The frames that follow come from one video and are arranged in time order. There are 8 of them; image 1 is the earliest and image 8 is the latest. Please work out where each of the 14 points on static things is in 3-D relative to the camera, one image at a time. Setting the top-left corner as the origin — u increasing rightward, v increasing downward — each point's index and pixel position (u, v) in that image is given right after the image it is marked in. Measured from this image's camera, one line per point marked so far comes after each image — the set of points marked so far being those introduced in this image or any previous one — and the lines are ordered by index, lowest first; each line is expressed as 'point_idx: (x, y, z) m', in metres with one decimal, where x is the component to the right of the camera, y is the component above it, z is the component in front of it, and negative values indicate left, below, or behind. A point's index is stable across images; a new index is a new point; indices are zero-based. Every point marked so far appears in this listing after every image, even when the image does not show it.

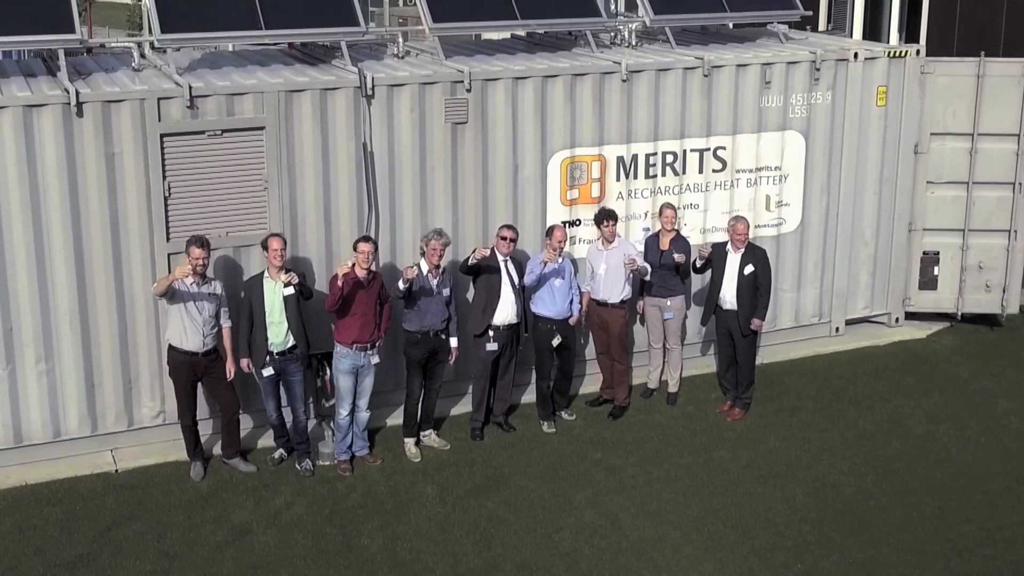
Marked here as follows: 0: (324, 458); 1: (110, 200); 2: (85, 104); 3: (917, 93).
0: (-1.3, -1.2, +8.5) m
1: (-2.7, +0.6, +8.0) m
2: (-2.8, +1.2, +7.8) m
3: (+3.6, +1.7, +10.5) m
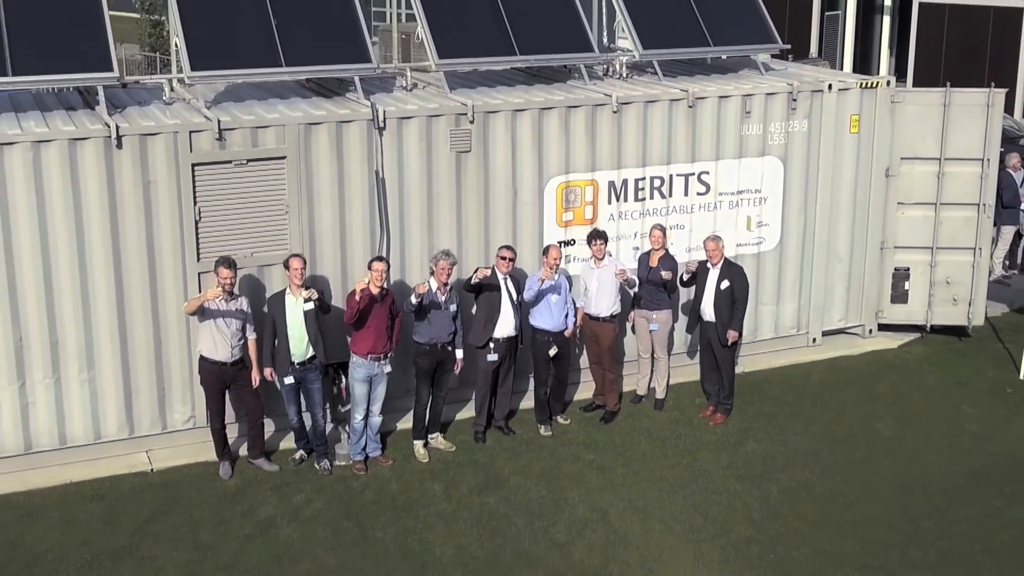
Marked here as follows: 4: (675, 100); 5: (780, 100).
0: (-1.3, -1.3, +9.3) m
1: (-2.7, +0.5, +8.8) m
2: (-2.8, +1.1, +8.6) m
3: (+3.6, +1.6, +11.3) m
4: (+1.4, +1.6, +10.3) m
5: (+2.4, +1.7, +10.7) m
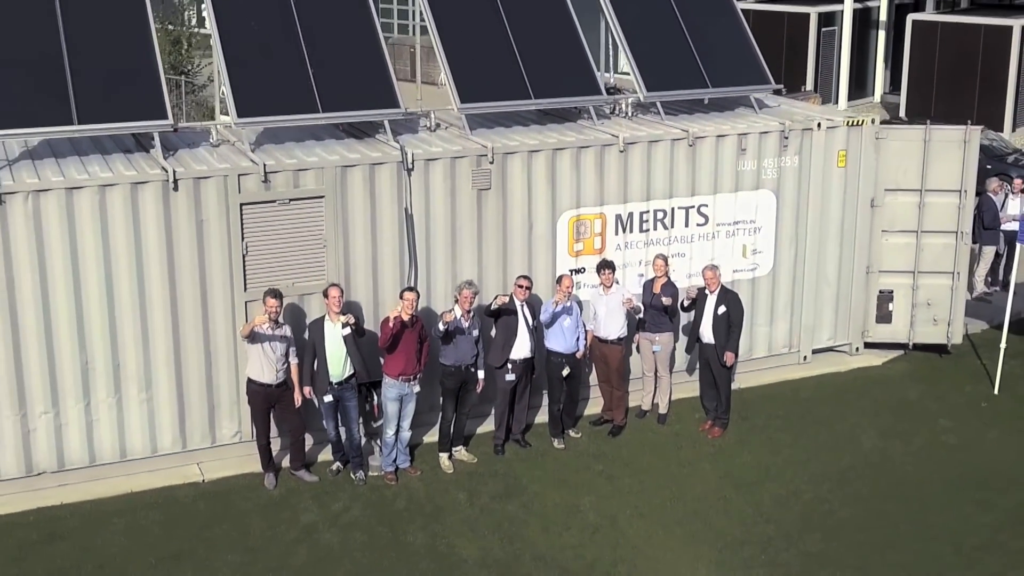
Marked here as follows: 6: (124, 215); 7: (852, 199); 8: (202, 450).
0: (-1.2, -1.6, +10.3) m
1: (-2.6, +0.2, +9.8) m
2: (-2.7, +0.9, +9.6) m
3: (+3.7, +1.4, +12.2) m
4: (+1.6, +1.4, +11.3) m
5: (+2.6, +1.5, +11.7) m
6: (-3.1, +0.6, +9.5) m
7: (+3.5, +0.9, +12.2) m
8: (-2.7, -1.4, +10.2) m
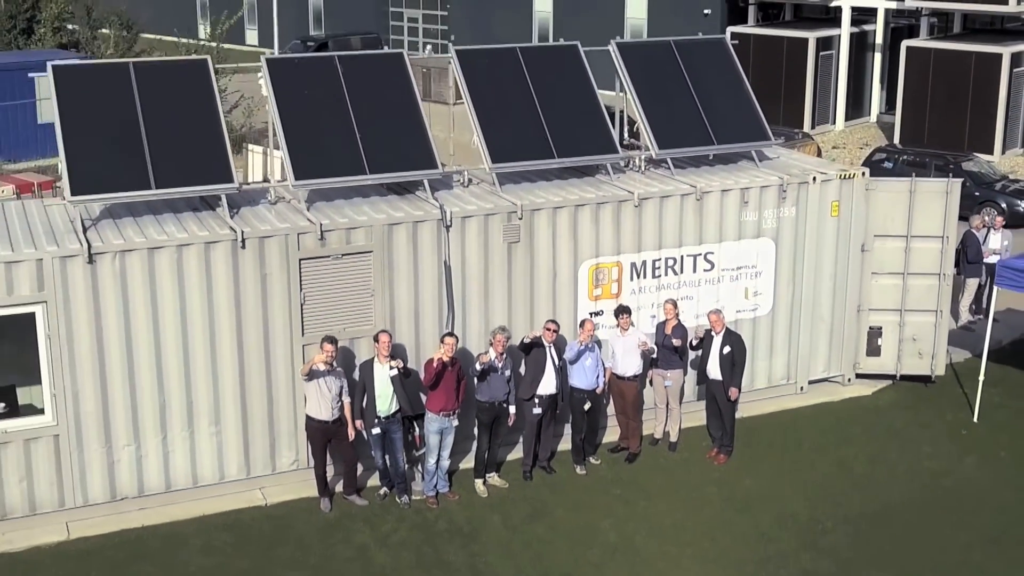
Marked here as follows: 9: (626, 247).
0: (-0.9, -2.0, +11.5) m
1: (-2.3, -0.2, +11.0) m
2: (-2.4, +0.4, +10.8) m
3: (+4.0, +1.0, +13.4) m
4: (+1.8, +1.0, +12.5) m
5: (+2.8, +1.1, +12.9) m
6: (-2.8, +0.2, +10.7) m
7: (+3.8, +0.5, +13.5) m
8: (-2.4, -1.8, +11.5) m
9: (+1.2, +0.4, +12.3) m
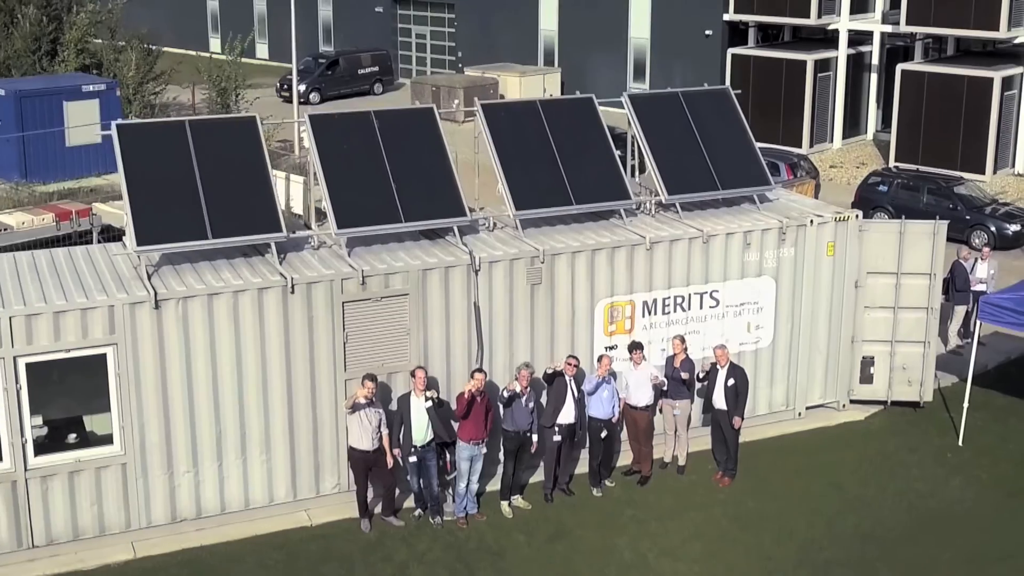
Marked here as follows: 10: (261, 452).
0: (-0.7, -2.4, +12.6) m
1: (-2.1, -0.6, +12.1) m
2: (-2.2, 0.0, +11.9) m
3: (+4.2, +0.5, +14.5) m
4: (+2.1, +0.6, +13.6) m
5: (+3.1, +0.6, +14.0) m
6: (-2.6, -0.3, +11.8) m
7: (+4.0, +0.1, +14.6) m
8: (-2.2, -2.2, +12.6) m
9: (+1.4, 0.0, +13.4) m
10: (-2.6, -1.7, +12.2) m
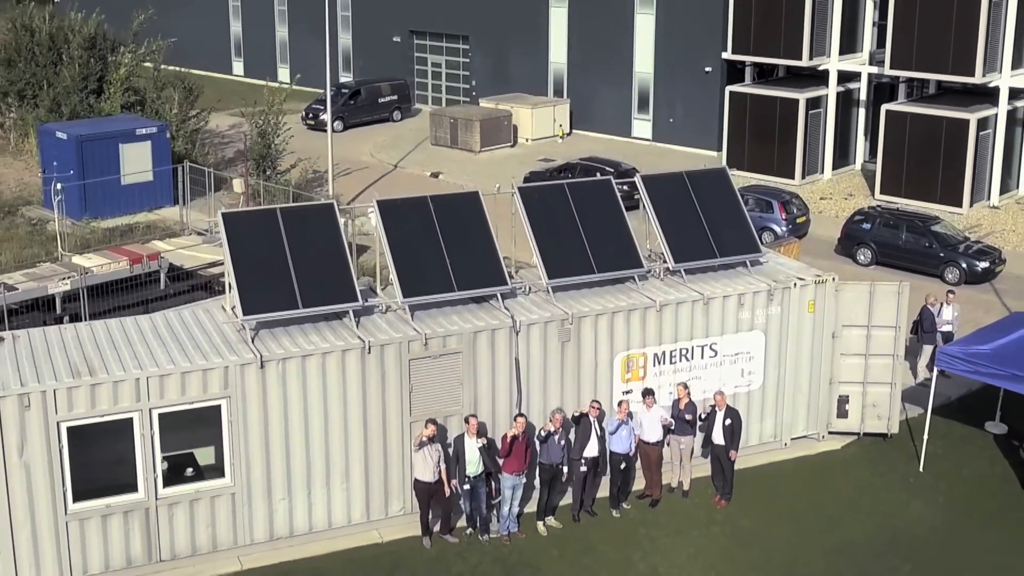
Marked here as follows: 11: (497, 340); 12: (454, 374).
0: (-0.2, -3.2, +15.3) m
1: (-1.6, -1.3, +14.8) m
2: (-1.7, -0.7, +14.6) m
3: (+4.7, -0.2, +17.2) m
4: (+2.5, -0.2, +16.3) m
5: (+3.5, -0.1, +16.7) m
6: (-2.1, -1.0, +14.5) m
7: (+4.5, -0.6, +17.2) m
8: (-1.7, -3.0, +15.3) m
9: (+1.9, -0.7, +16.1) m
10: (-2.1, -2.4, +14.9) m
11: (-0.2, -0.7, +15.2) m
12: (-0.7, -1.1, +15.1) m
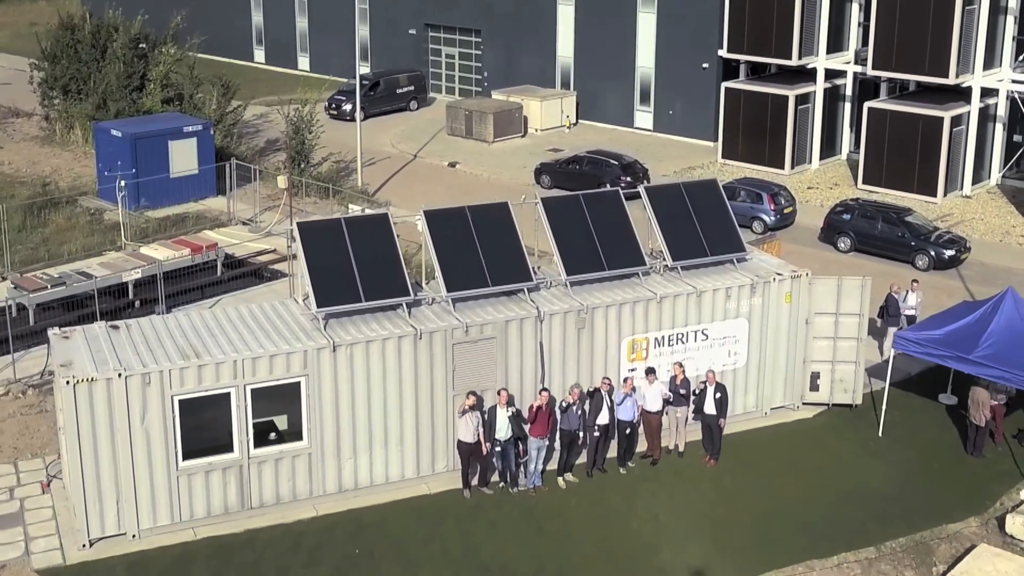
0: (+0.2, -3.1, +18.5) m
1: (-1.2, -1.3, +17.9) m
2: (-1.3, -0.7, +17.7) m
3: (+5.1, -0.1, +20.3) m
4: (+2.9, -0.1, +19.4) m
5: (+3.9, 0.0, +19.8) m
6: (-1.7, -1.0, +17.6) m
7: (+4.9, -0.5, +20.4) m
8: (-1.3, -2.9, +18.5) m
9: (+2.3, -0.6, +19.2) m
10: (-1.7, -2.4, +18.0) m
11: (+0.2, -0.6, +18.3) m
12: (-0.3, -1.0, +18.2) m
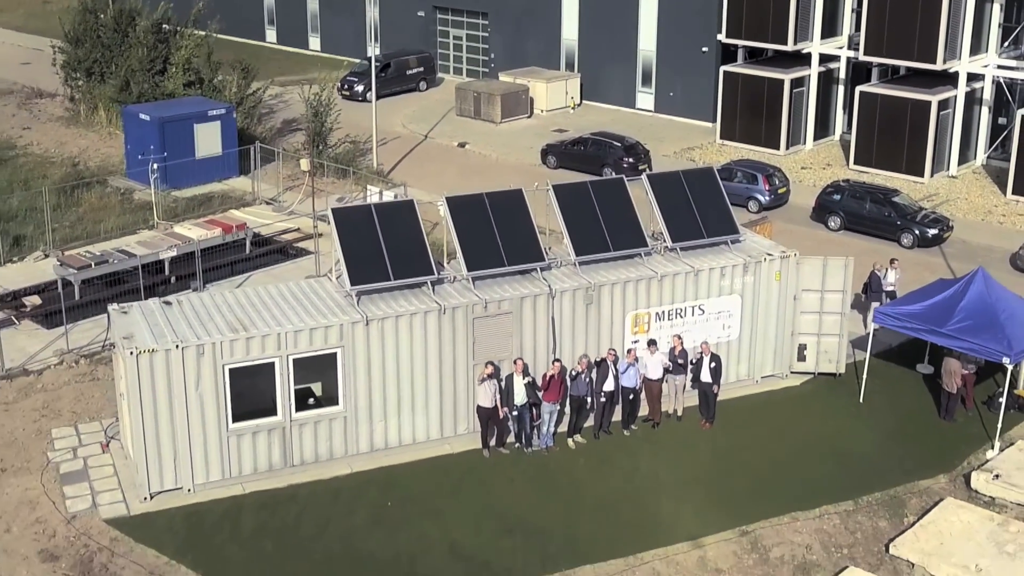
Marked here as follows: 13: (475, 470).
0: (+0.4, -2.7, +20.5) m
1: (-1.0, -1.0, +19.9) m
2: (-1.1, -0.4, +19.6) m
3: (+5.3, +0.3, +22.2) m
4: (+3.1, +0.3, +21.3) m
5: (+4.2, +0.4, +21.7) m
6: (-1.5, -0.6, +19.5) m
7: (+5.1, -0.1, +22.3) m
8: (-1.1, -2.6, +20.4) m
9: (+2.5, -0.3, +21.1) m
10: (-1.5, -2.0, +20.0) m
11: (+0.4, -0.3, +20.2) m
12: (-0.1, -0.7, +20.1) m
13: (-0.6, -3.0, +19.7) m
